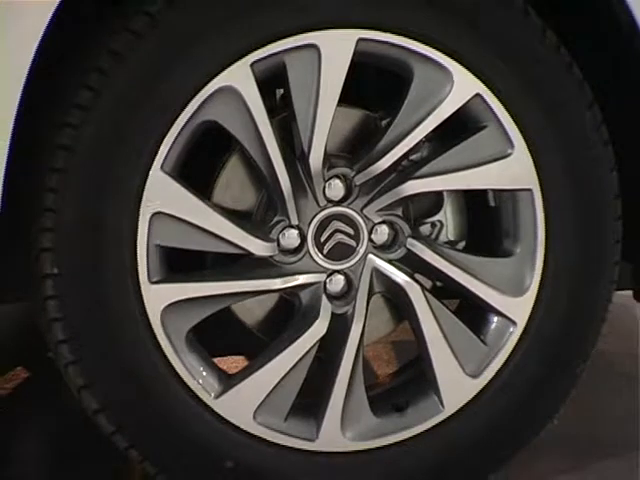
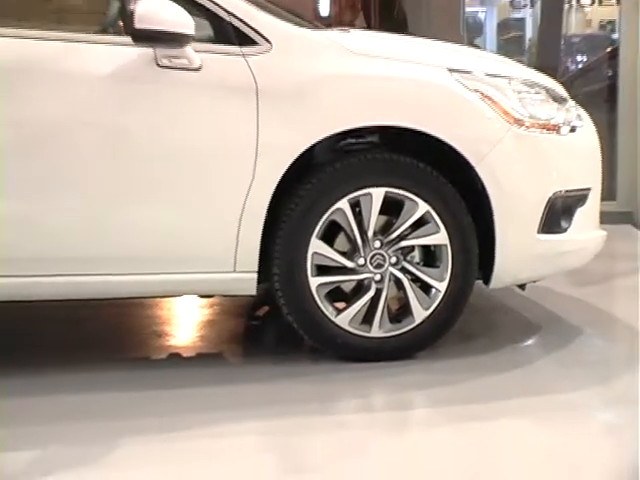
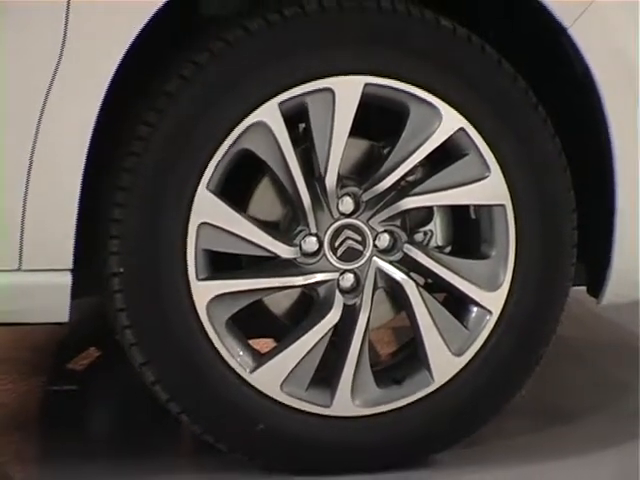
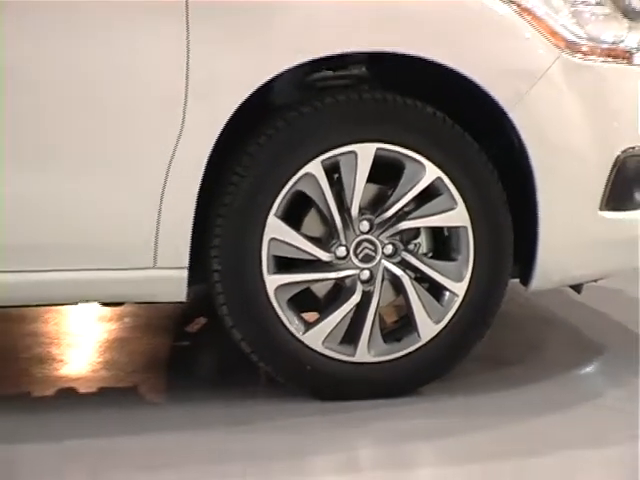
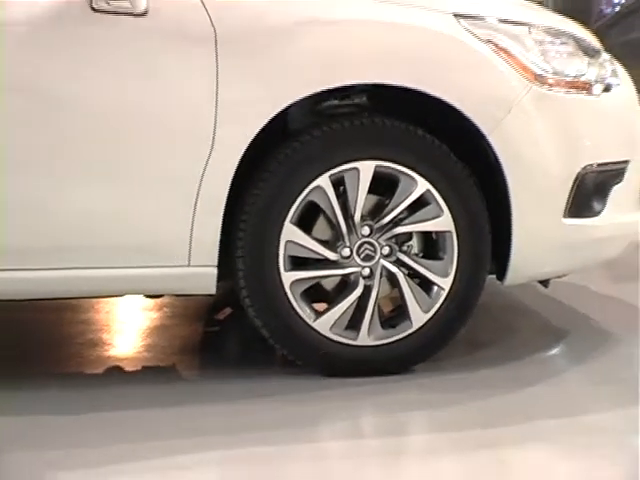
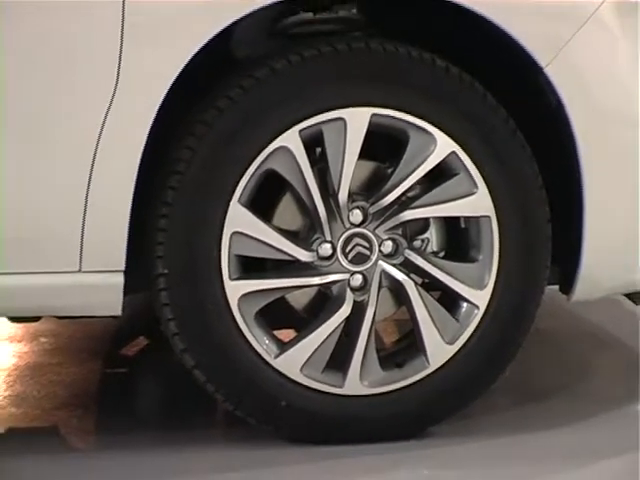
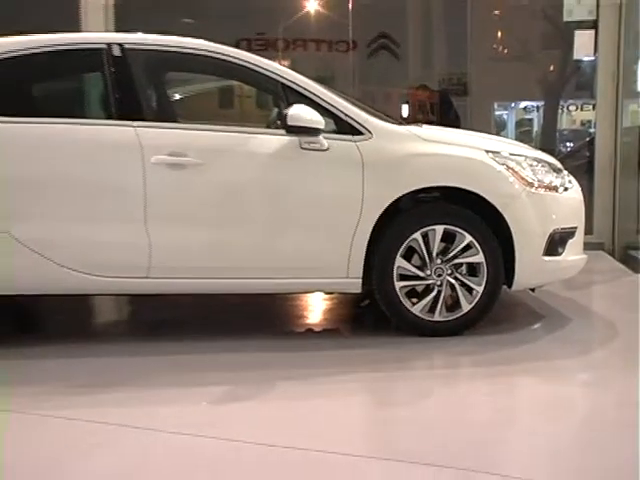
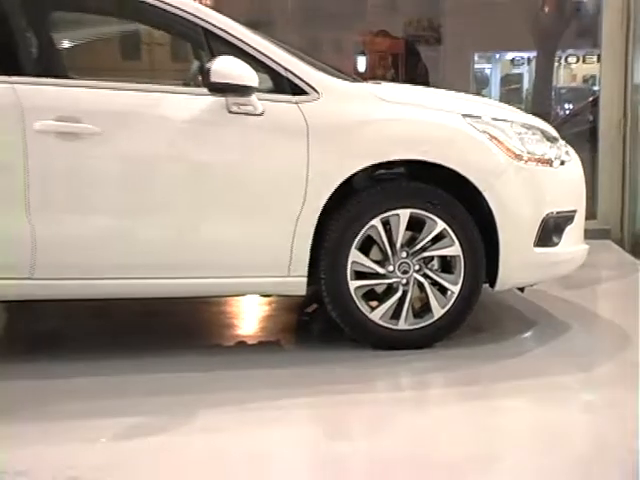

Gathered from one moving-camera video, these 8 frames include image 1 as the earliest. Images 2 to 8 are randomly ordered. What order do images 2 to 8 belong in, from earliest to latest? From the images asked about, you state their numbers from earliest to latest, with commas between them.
3, 6, 4, 5, 2, 8, 7
